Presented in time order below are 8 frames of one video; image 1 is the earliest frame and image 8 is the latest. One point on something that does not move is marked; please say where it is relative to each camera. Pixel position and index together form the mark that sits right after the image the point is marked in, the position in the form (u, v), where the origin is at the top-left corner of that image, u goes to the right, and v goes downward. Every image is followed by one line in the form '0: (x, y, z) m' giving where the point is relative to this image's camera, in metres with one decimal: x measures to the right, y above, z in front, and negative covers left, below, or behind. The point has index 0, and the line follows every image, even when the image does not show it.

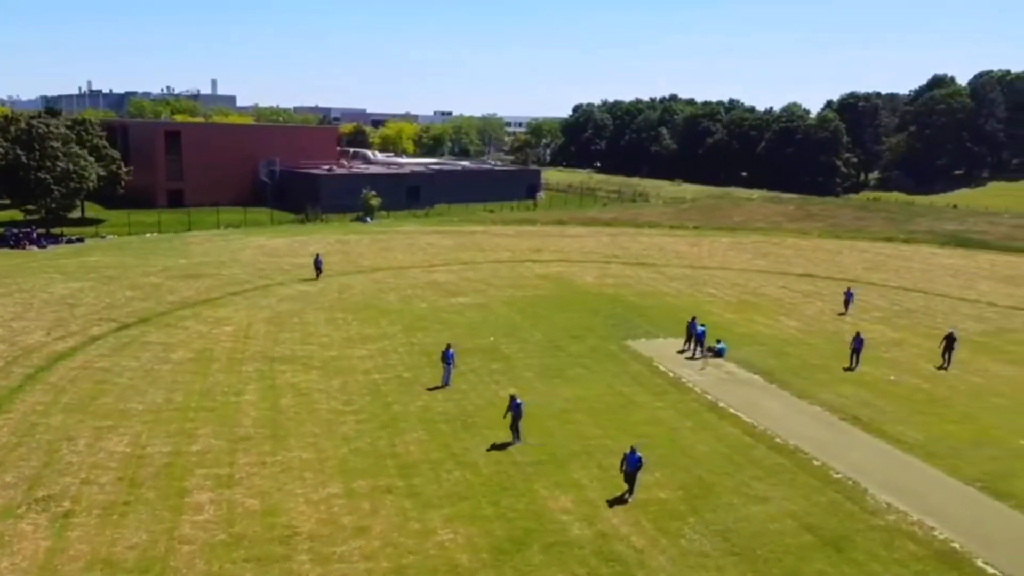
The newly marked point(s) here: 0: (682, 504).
0: (+3.5, -4.5, +17.7) m
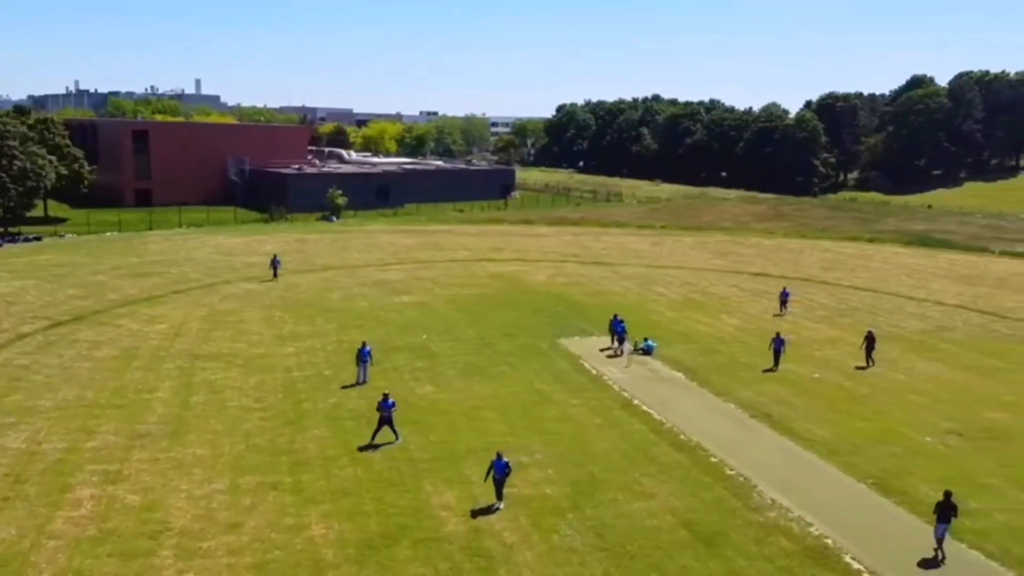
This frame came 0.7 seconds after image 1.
0: (+1.1, -4.4, +17.7) m
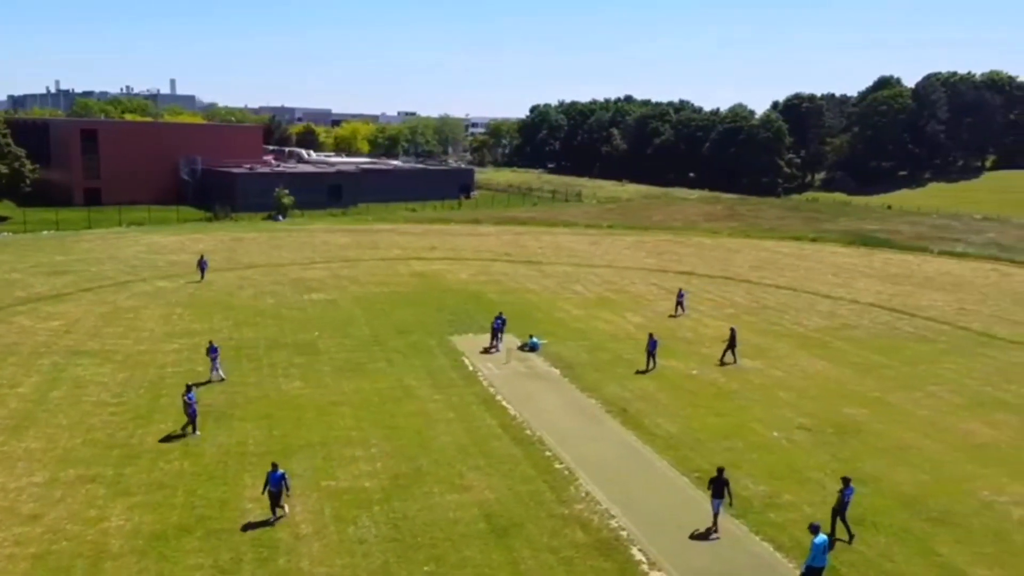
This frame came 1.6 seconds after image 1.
0: (-2.8, -4.3, +17.9) m
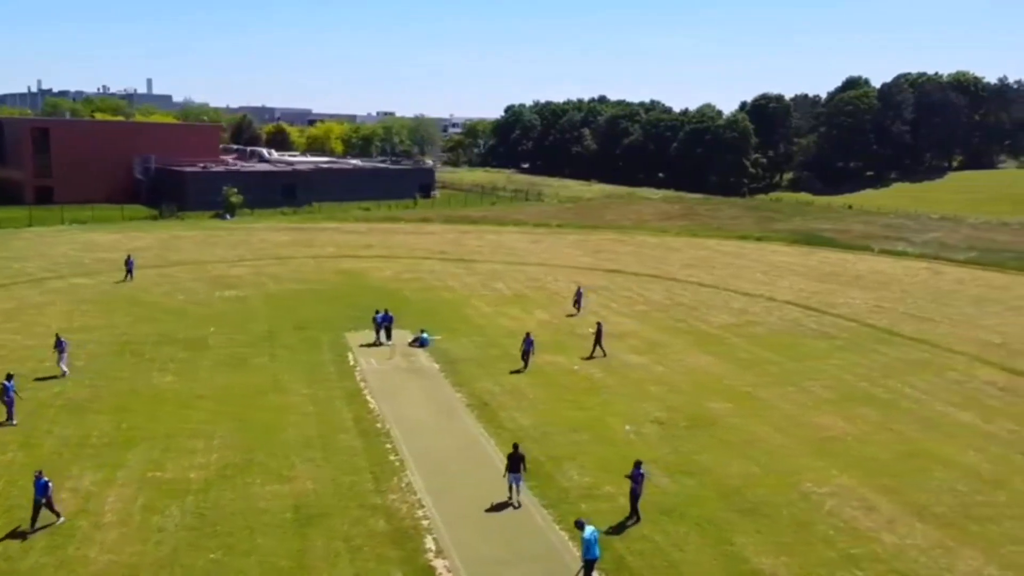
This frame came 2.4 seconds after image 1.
0: (-6.6, -4.2, +18.1) m
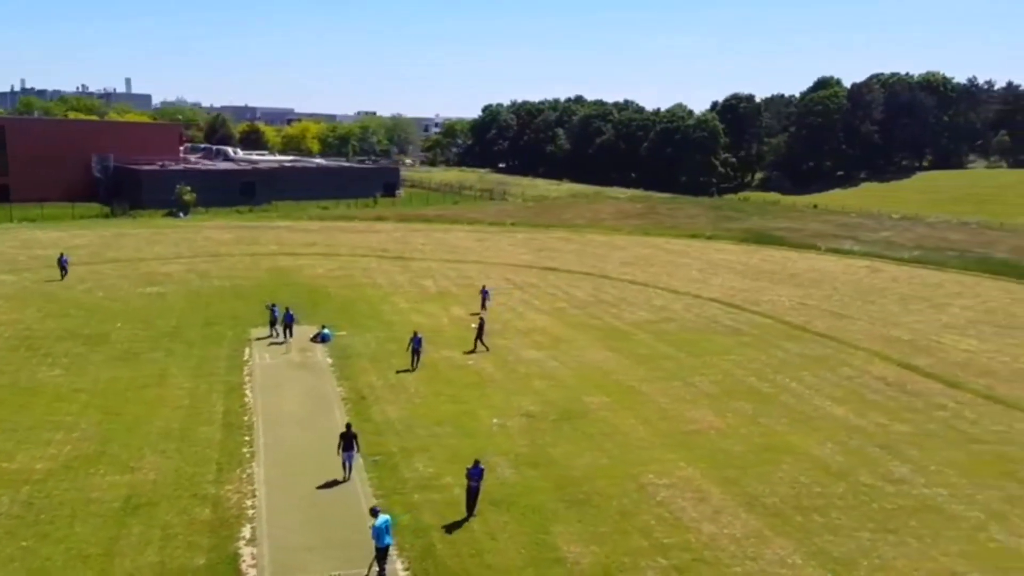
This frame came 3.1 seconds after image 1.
0: (-10.1, -4.0, +18.4) m
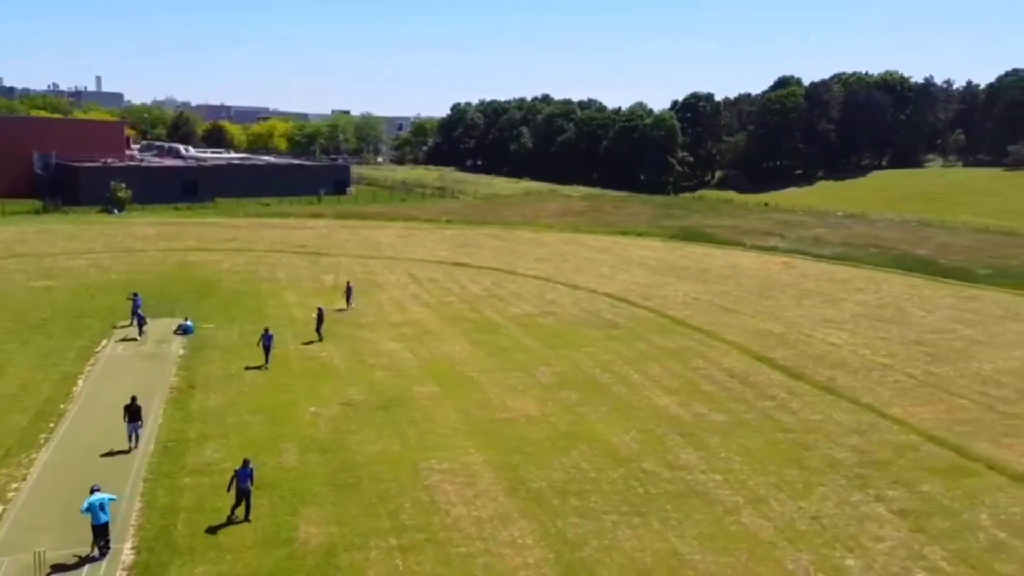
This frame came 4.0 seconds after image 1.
0: (-15.1, -3.8, +18.8) m
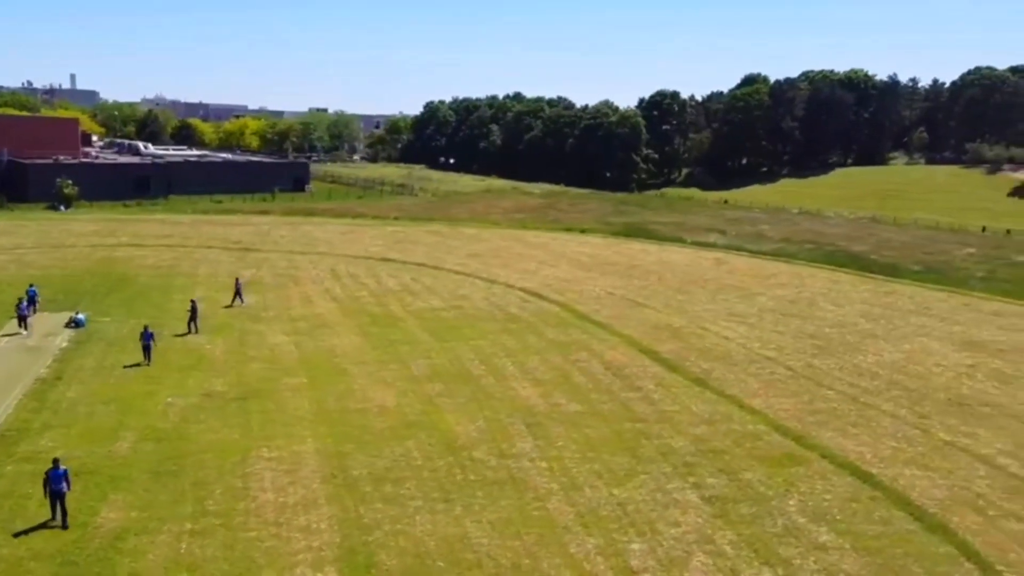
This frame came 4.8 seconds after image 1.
0: (-19.1, -3.6, +19.1) m
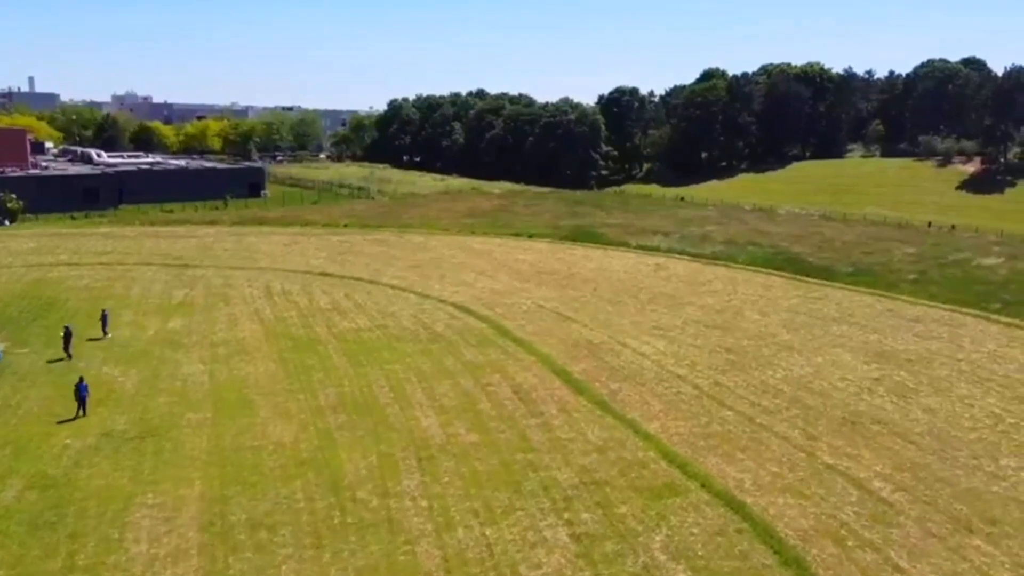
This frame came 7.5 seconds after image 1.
0: (-22.0, -5.0, +19.1) m
